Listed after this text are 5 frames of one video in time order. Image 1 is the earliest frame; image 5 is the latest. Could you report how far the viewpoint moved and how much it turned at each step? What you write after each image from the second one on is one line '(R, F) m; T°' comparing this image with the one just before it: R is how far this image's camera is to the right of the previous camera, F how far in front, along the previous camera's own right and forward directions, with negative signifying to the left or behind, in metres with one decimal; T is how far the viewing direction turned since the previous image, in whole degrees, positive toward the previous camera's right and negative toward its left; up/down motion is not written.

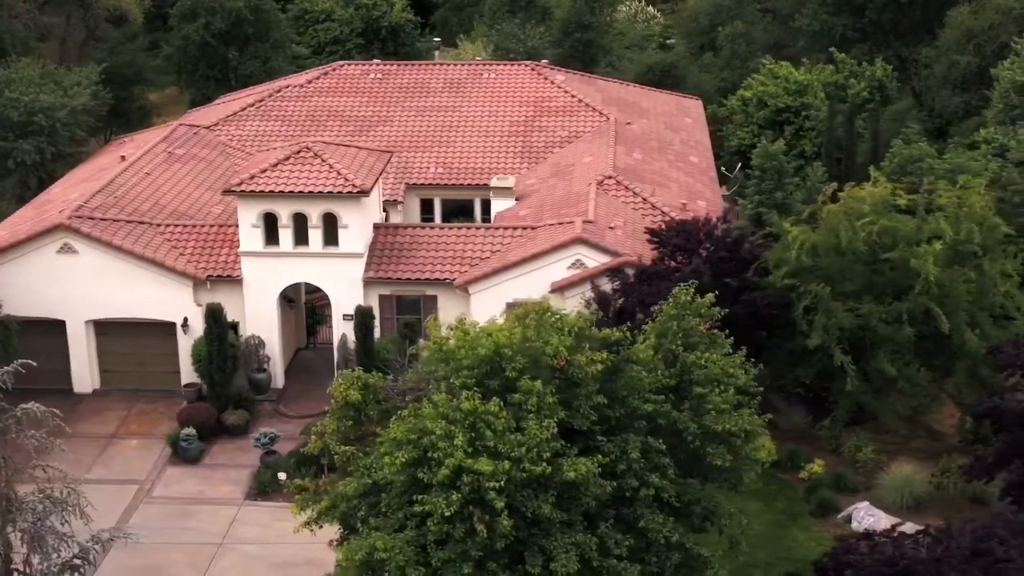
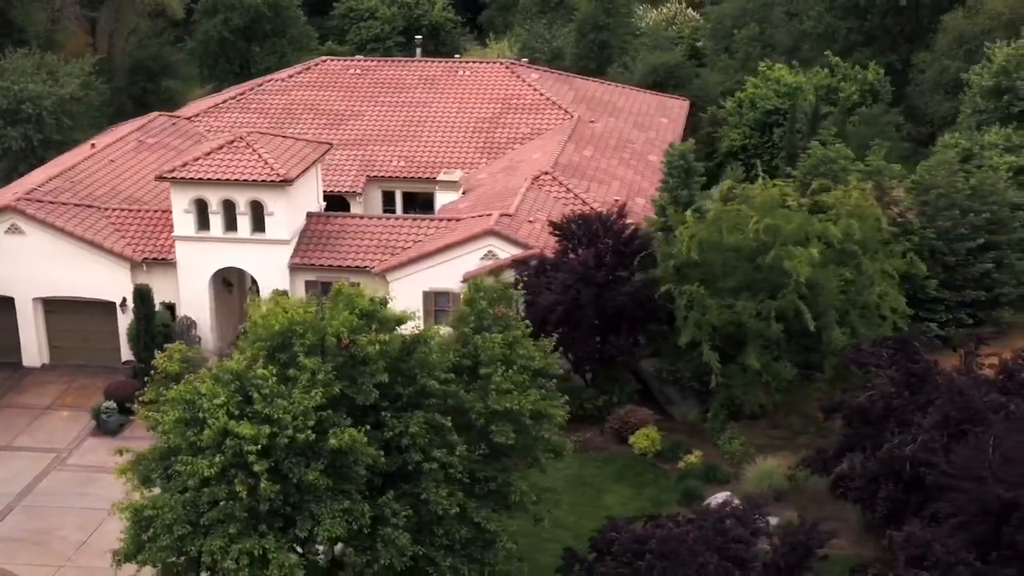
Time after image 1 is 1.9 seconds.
(+4.1, -0.8) m; -4°
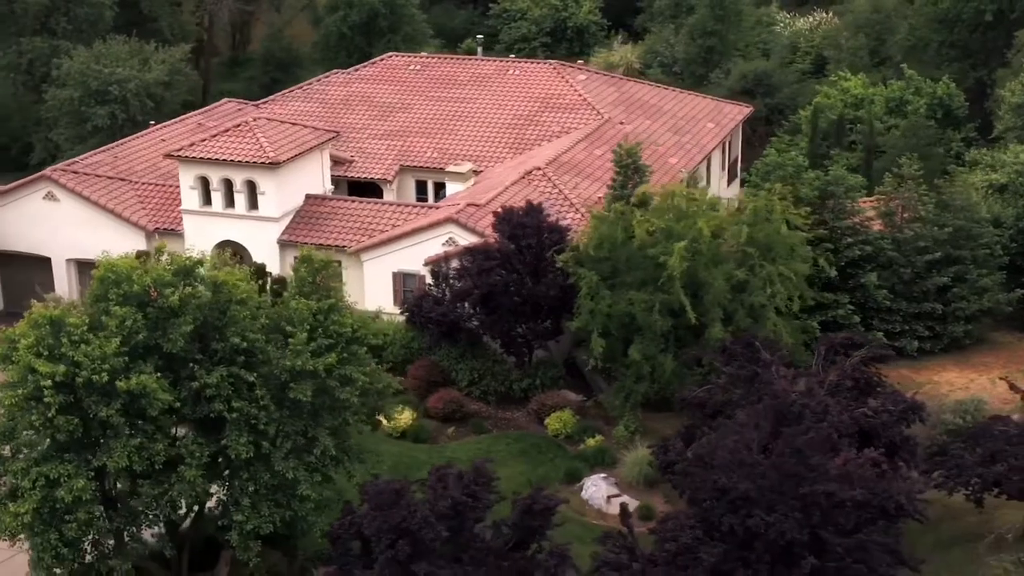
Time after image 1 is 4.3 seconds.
(+6.4, -1.3) m; -10°
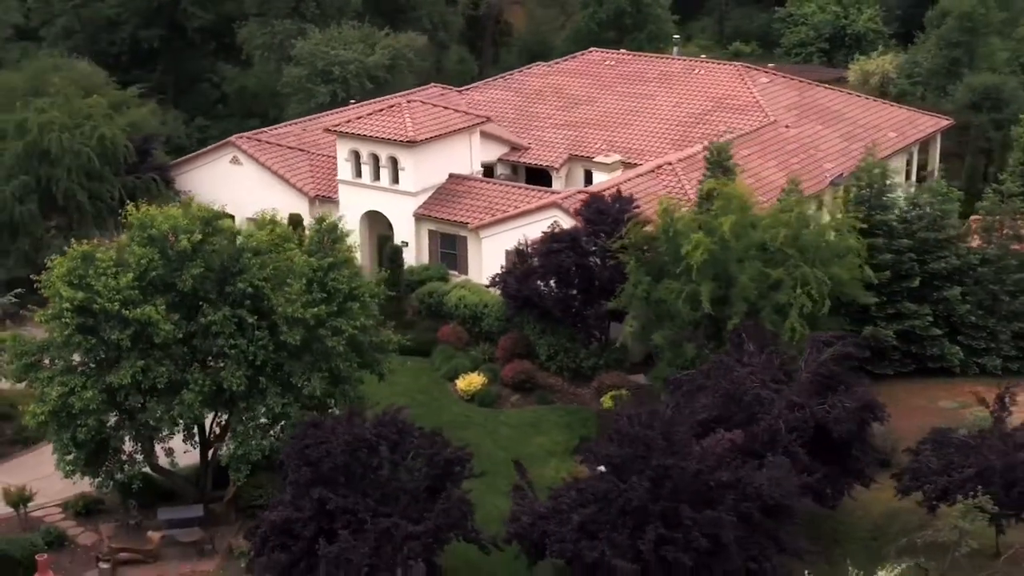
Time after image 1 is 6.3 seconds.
(+6.4, -1.0) m; -14°
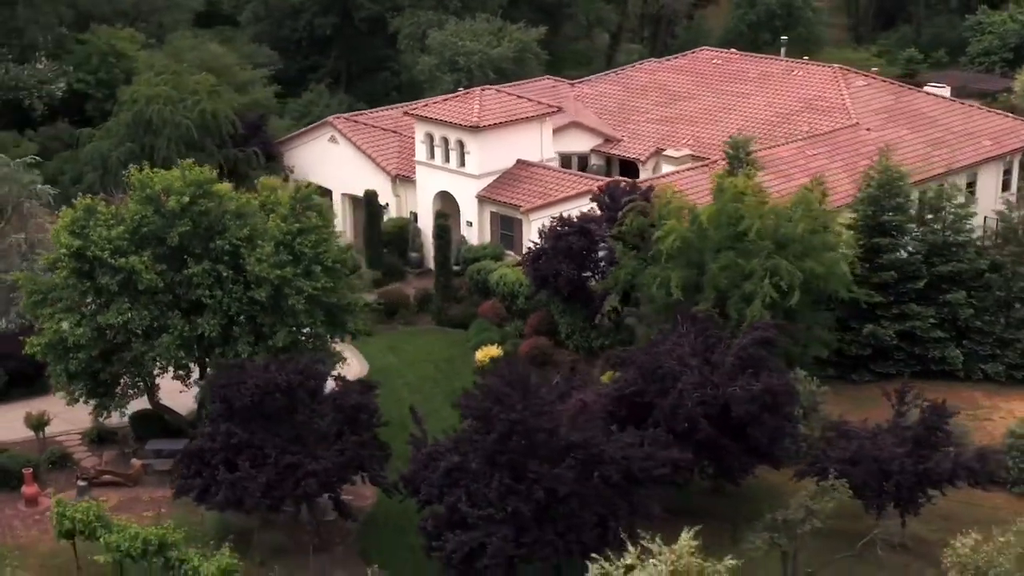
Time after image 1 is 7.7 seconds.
(+5.6, -1.2) m; -10°
